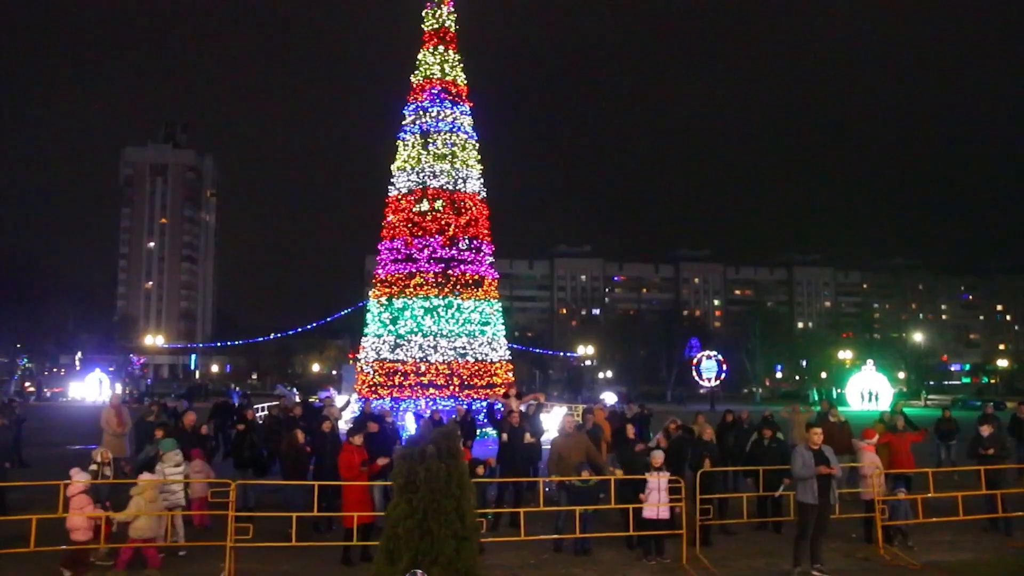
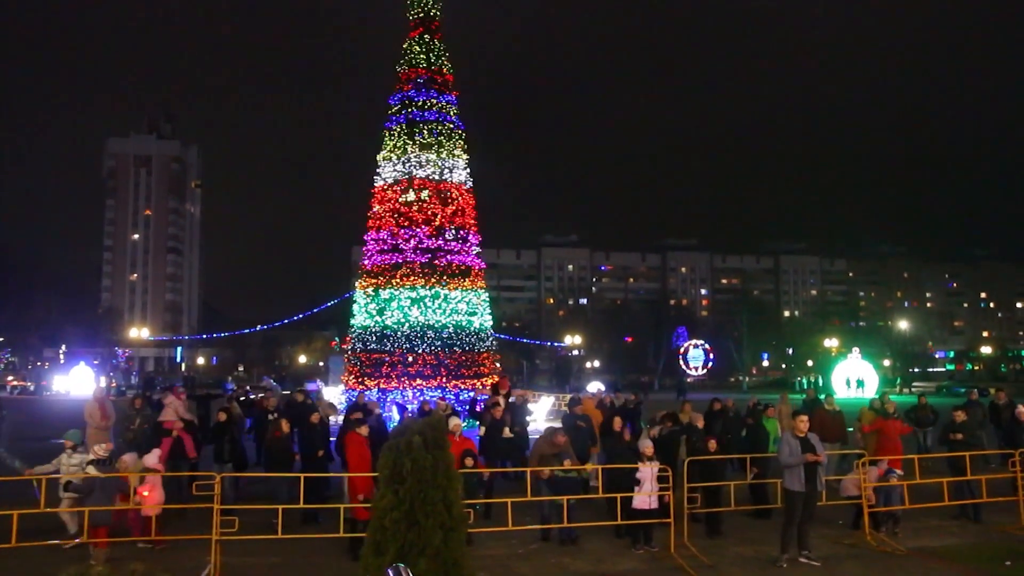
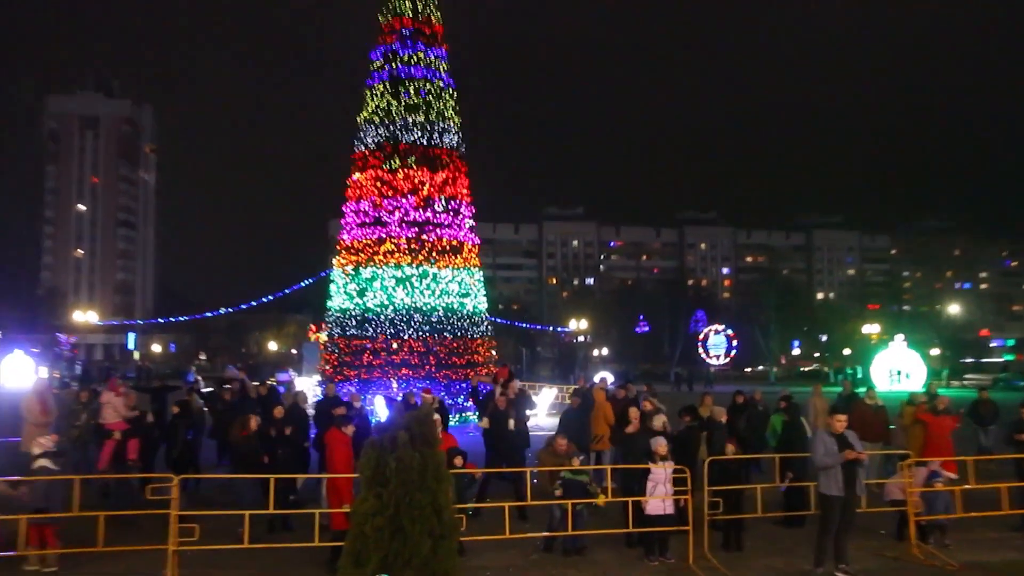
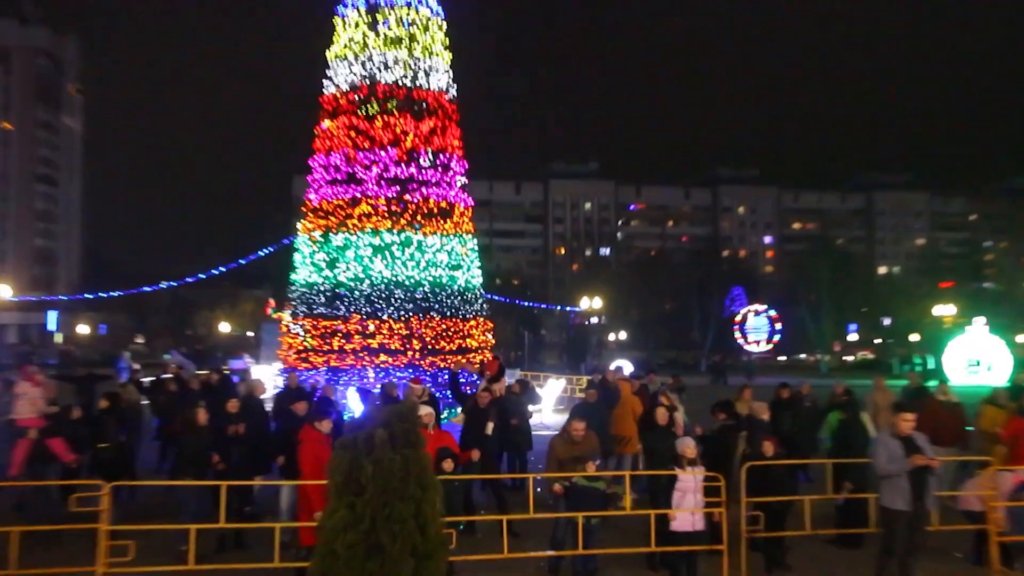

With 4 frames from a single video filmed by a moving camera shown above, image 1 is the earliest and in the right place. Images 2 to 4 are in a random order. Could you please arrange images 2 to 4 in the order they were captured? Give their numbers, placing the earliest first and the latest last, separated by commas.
2, 3, 4
